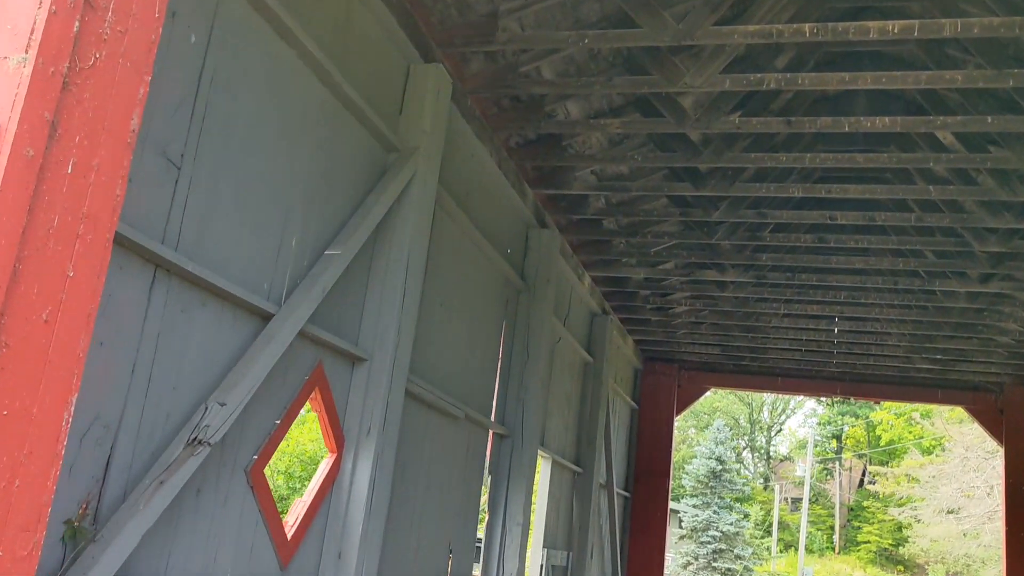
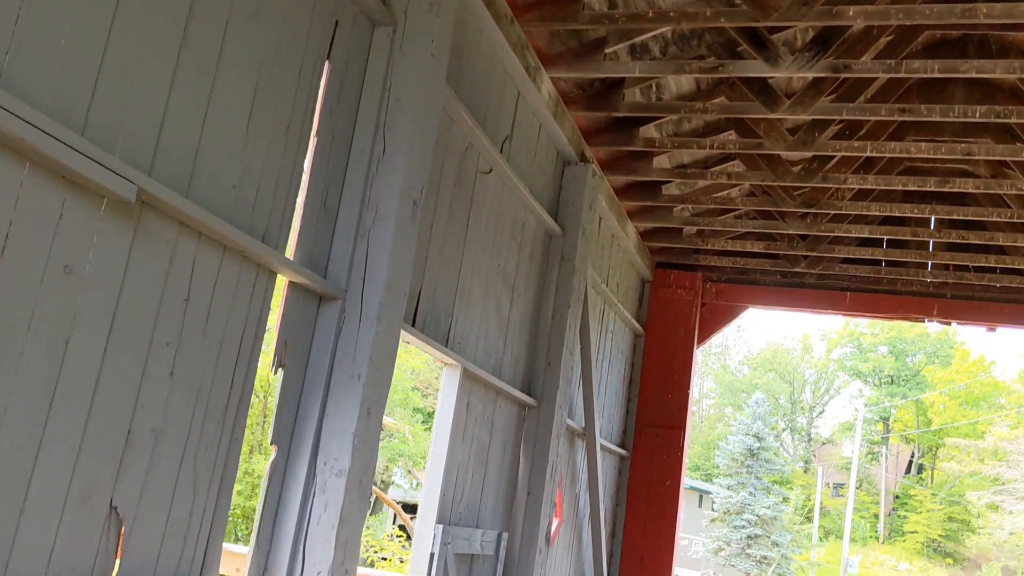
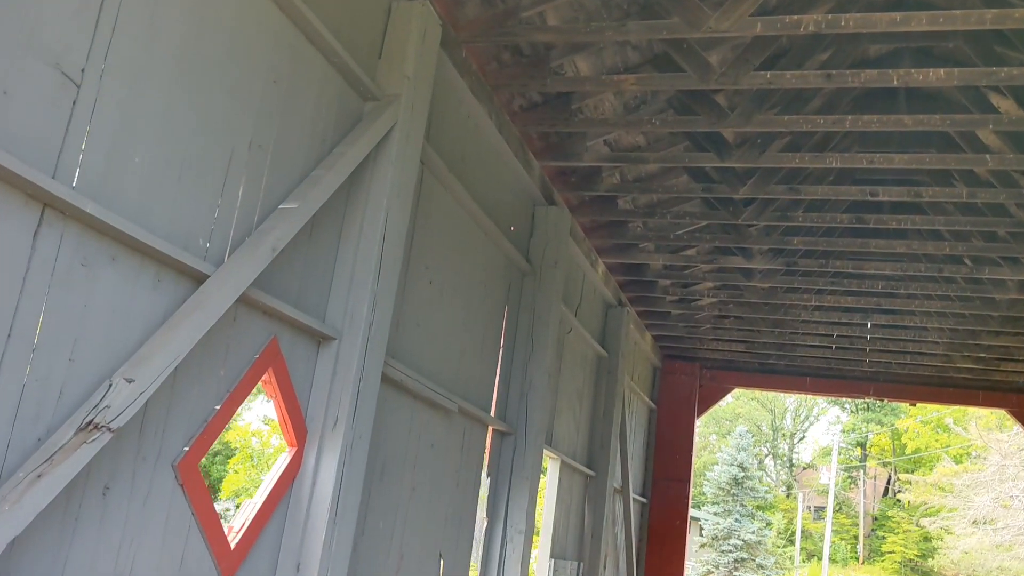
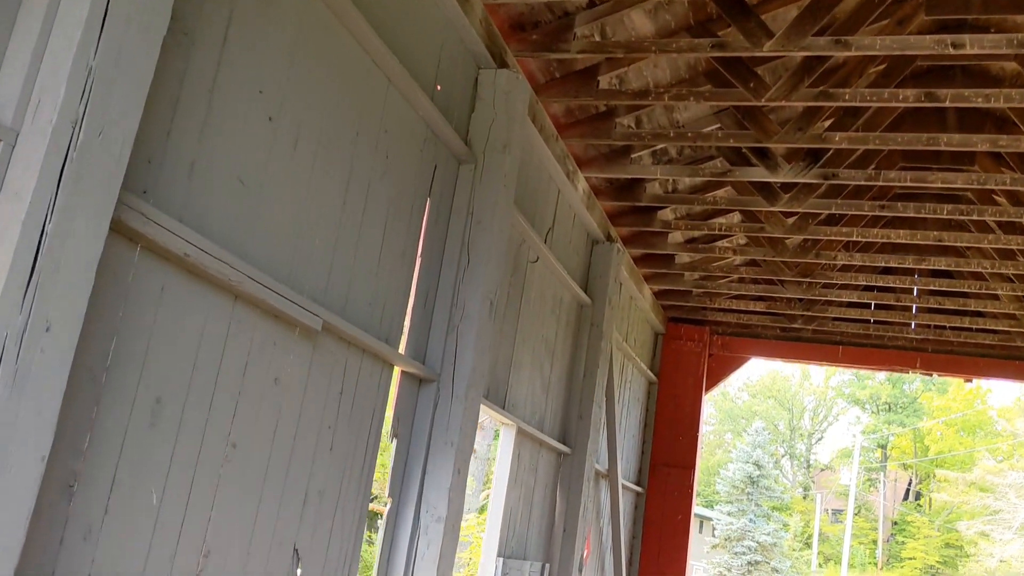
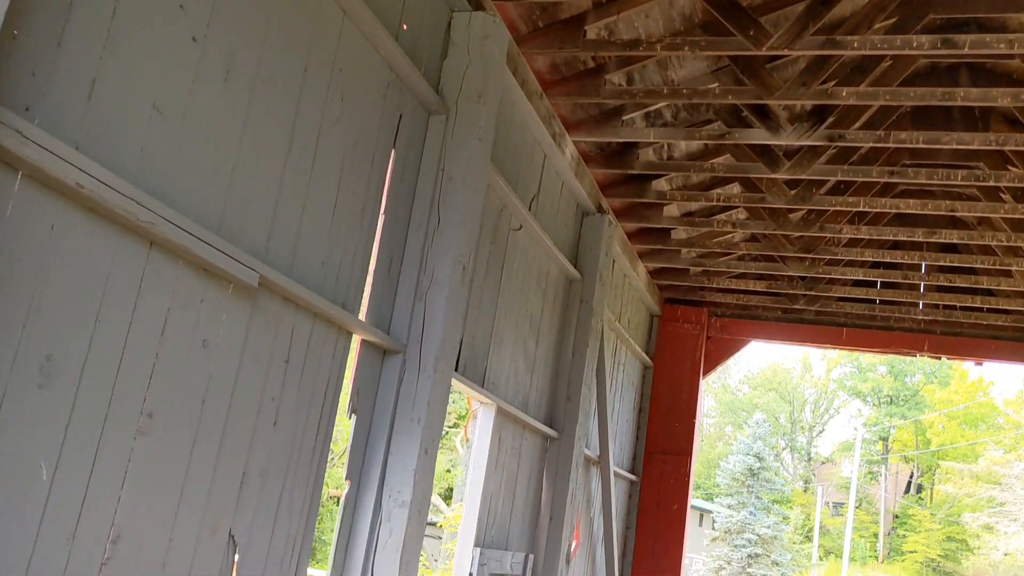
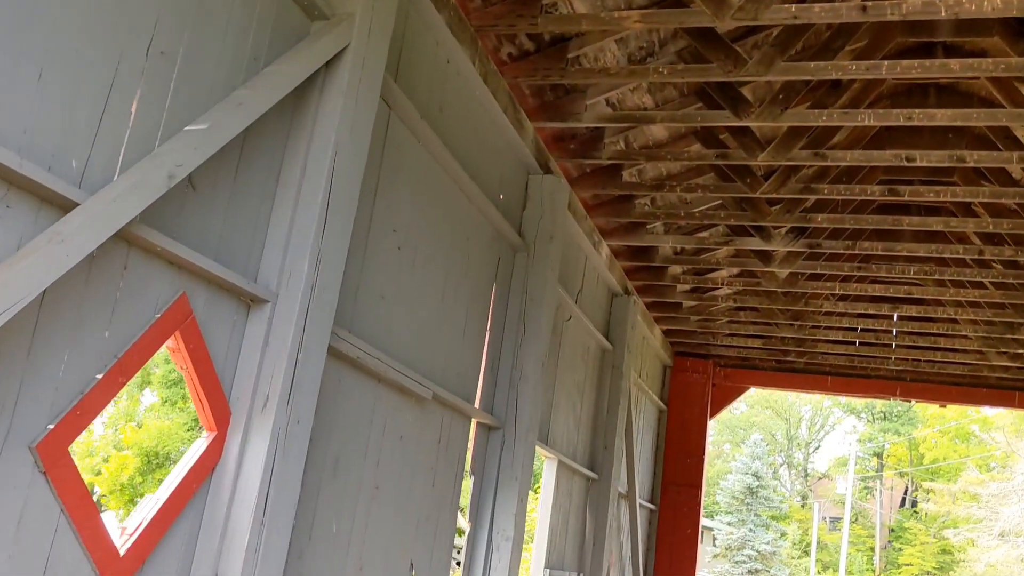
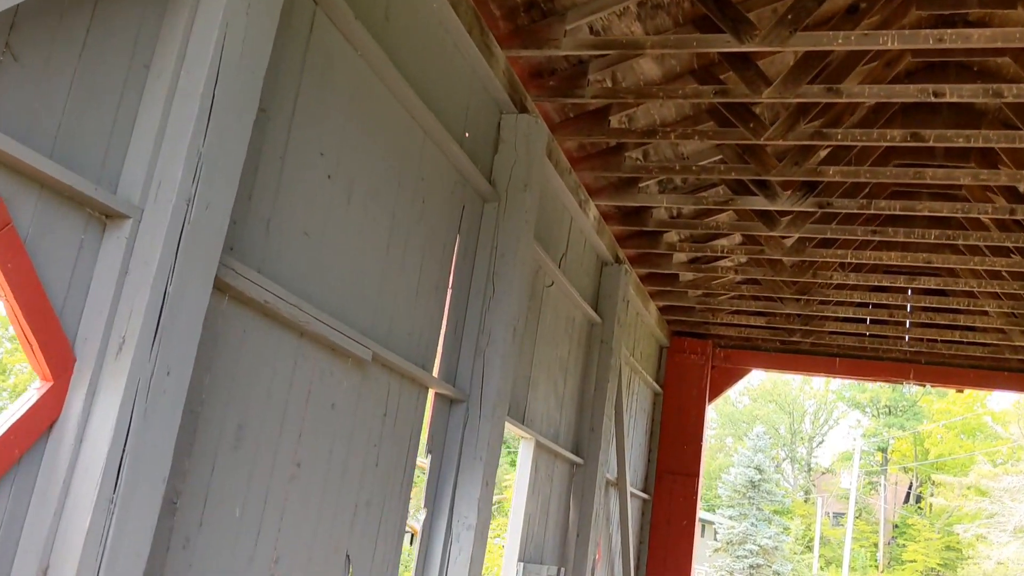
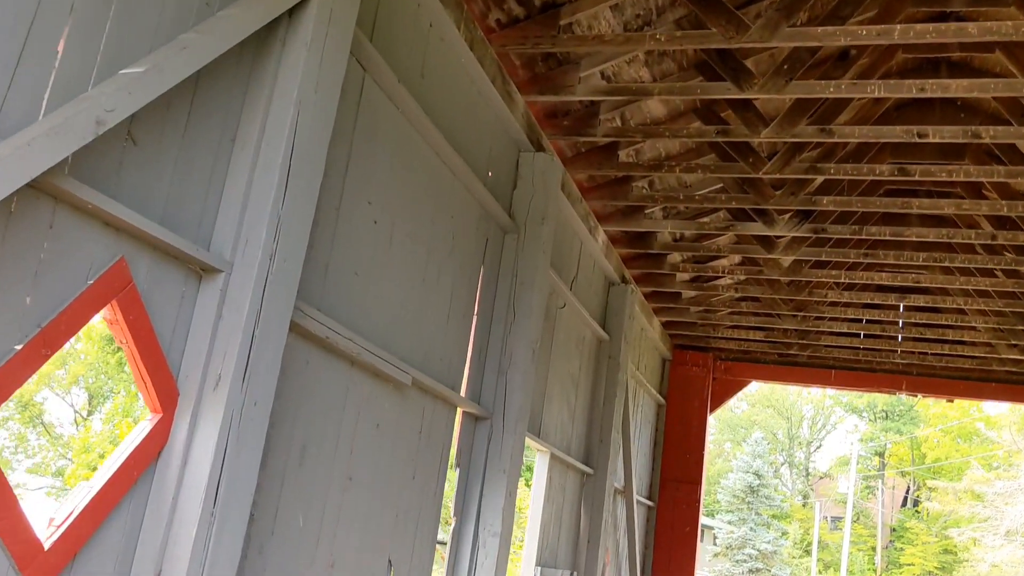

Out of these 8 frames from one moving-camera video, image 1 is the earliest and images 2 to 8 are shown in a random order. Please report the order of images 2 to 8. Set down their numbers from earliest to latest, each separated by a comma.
3, 6, 8, 7, 4, 5, 2
